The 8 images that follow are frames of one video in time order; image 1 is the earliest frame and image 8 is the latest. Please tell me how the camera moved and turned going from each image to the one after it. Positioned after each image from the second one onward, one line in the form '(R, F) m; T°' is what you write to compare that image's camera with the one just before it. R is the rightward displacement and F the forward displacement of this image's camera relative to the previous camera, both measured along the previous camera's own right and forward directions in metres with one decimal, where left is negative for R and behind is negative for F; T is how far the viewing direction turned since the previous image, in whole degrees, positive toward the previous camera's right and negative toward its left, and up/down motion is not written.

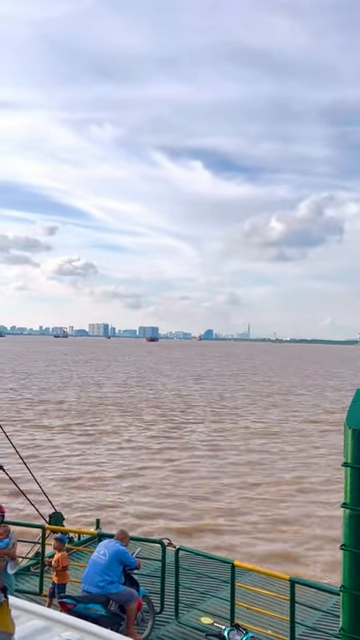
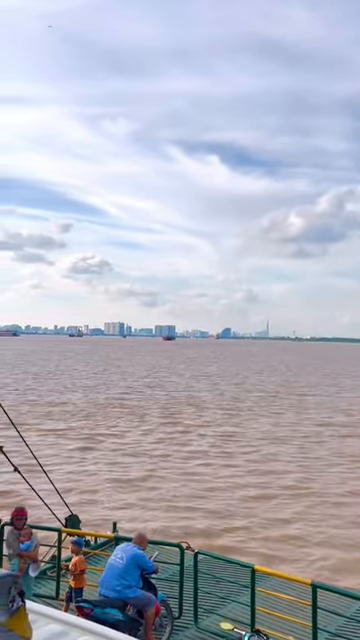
(0.0, +0.2) m; -1°
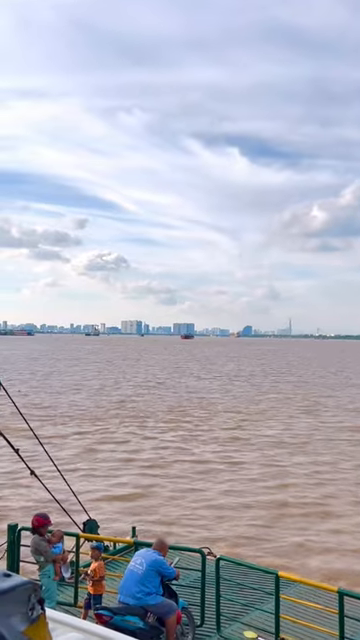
(0.0, +0.3) m; -2°
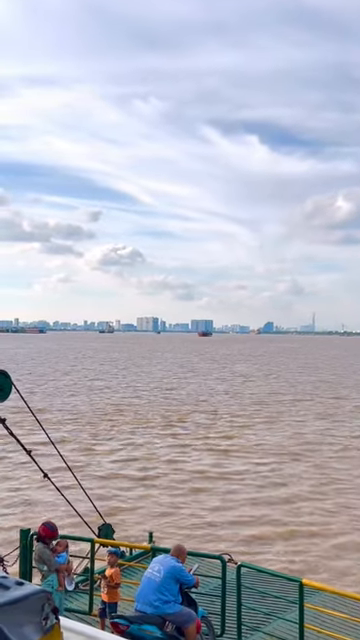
(0.0, +0.4) m; -2°
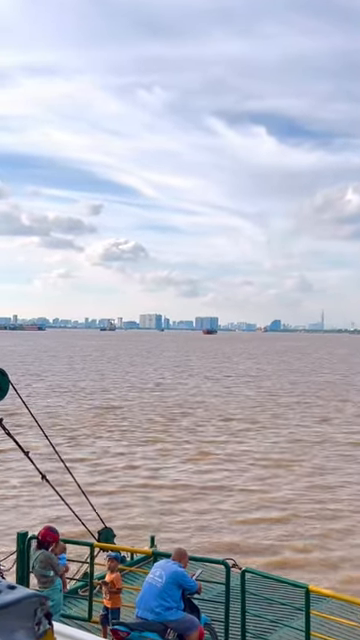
(+0.1, +0.3) m; -1°
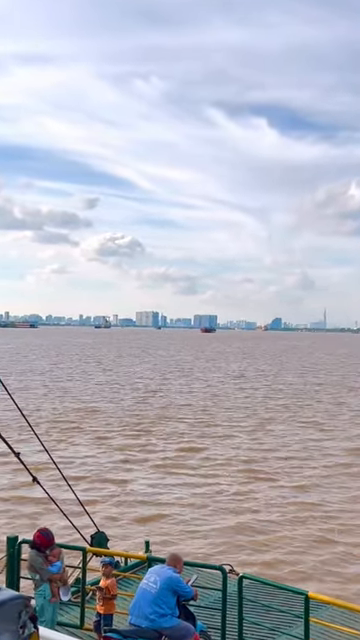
(+0.1, +0.3) m; 0°
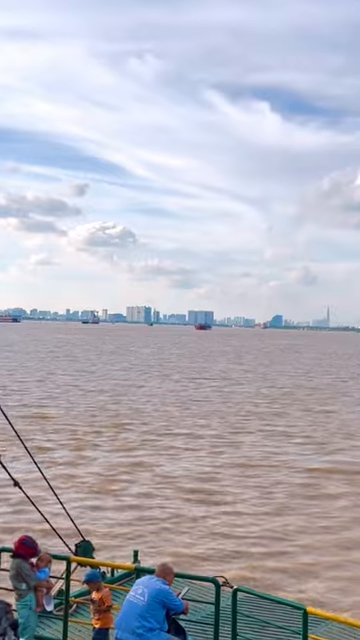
(+0.1, +0.6) m; 0°
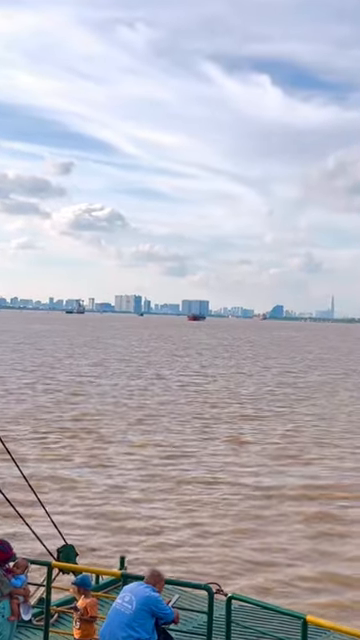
(+0.1, +0.6) m; 0°
